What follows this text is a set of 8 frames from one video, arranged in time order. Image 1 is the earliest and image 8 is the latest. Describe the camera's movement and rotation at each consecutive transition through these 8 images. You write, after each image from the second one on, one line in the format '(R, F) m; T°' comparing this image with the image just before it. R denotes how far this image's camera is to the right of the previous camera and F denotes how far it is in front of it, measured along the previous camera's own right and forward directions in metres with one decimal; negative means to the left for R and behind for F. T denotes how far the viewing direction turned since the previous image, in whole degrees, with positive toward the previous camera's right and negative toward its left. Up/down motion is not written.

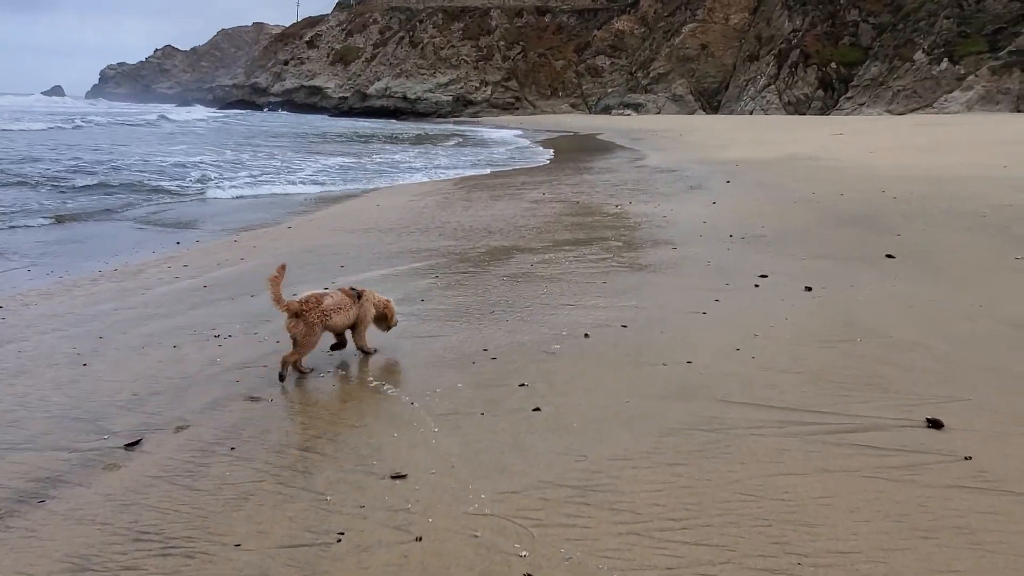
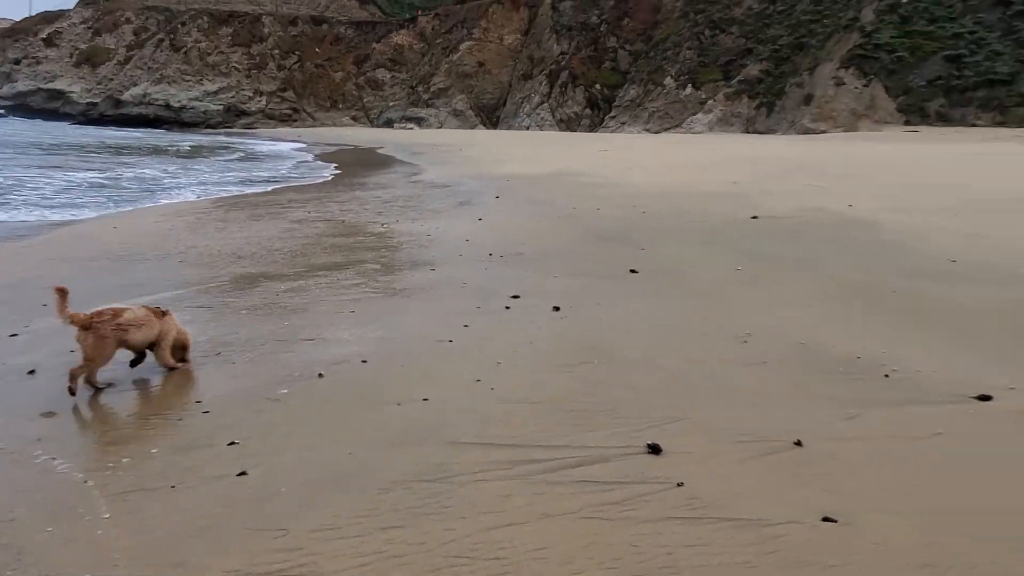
(+0.4, +0.3) m; +16°
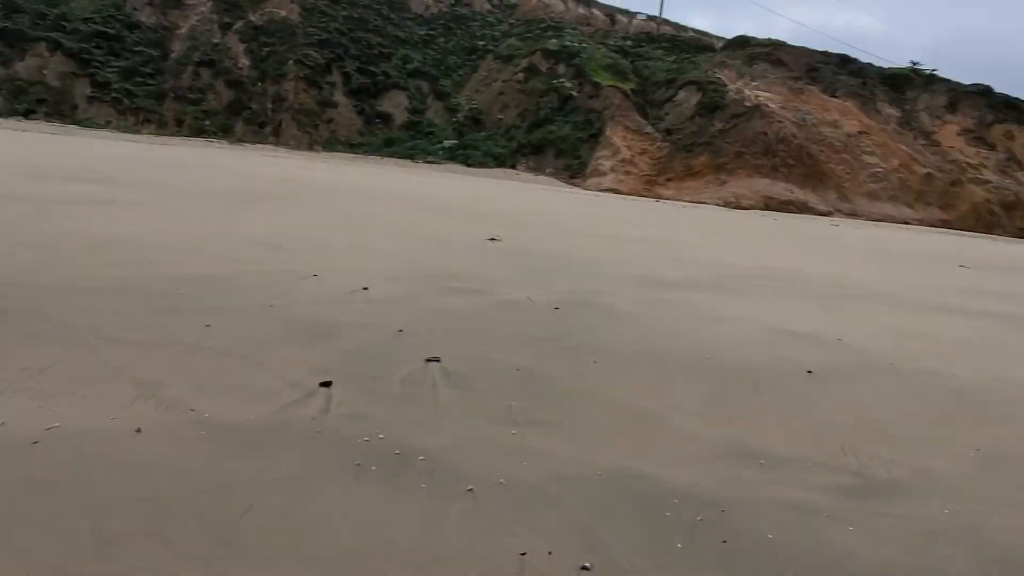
(+0.8, -0.6) m; -15°
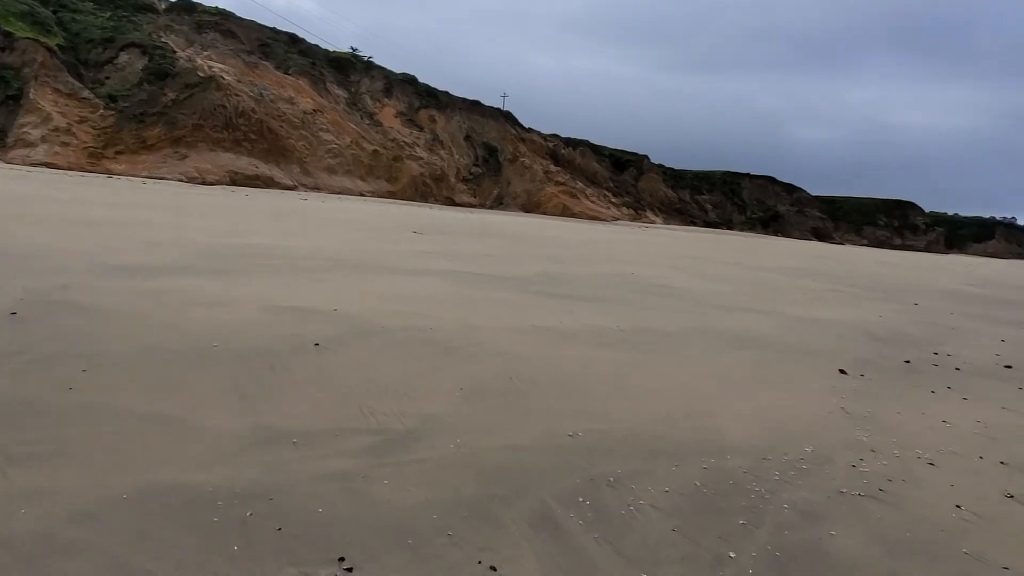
(-0.2, +0.6) m; +18°
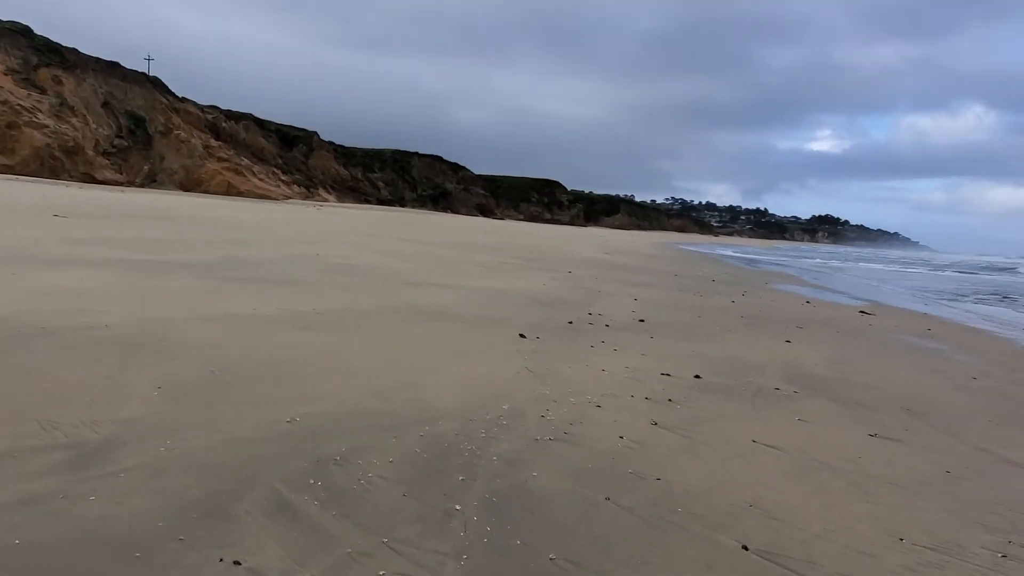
(-0.1, -0.1) m; +25°
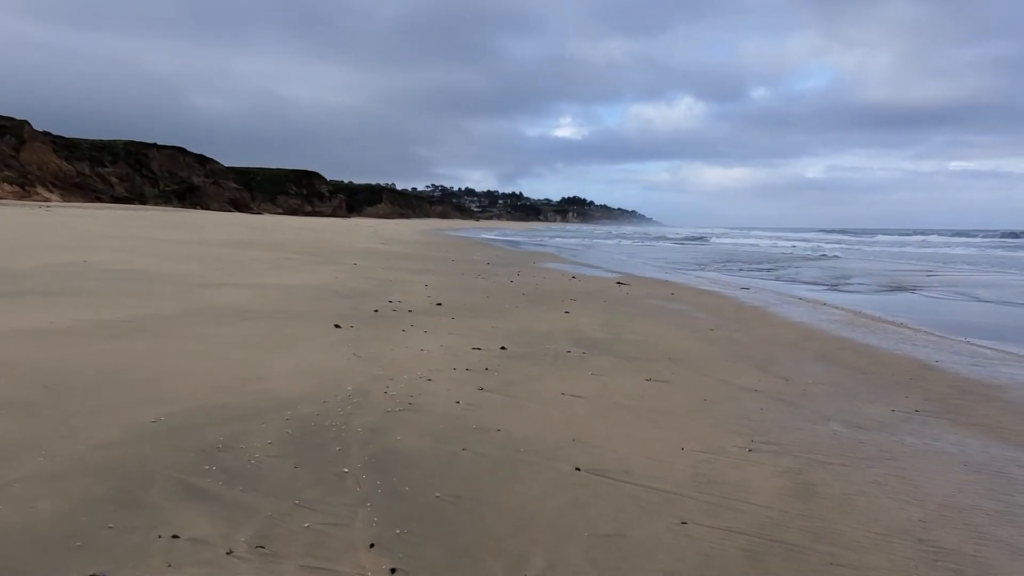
(-0.4, -0.4) m; +18°
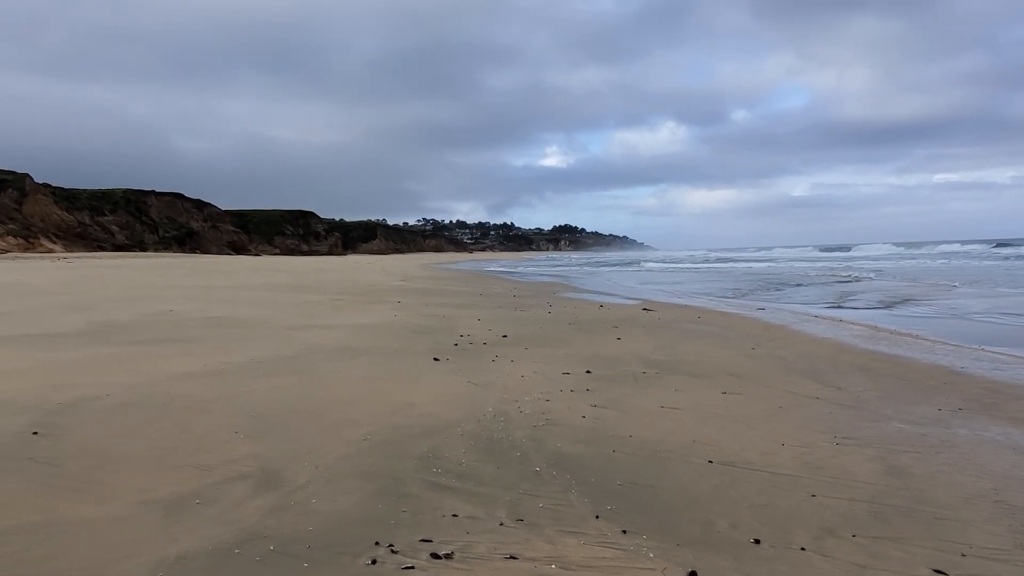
(-0.7, -0.7) m; +1°
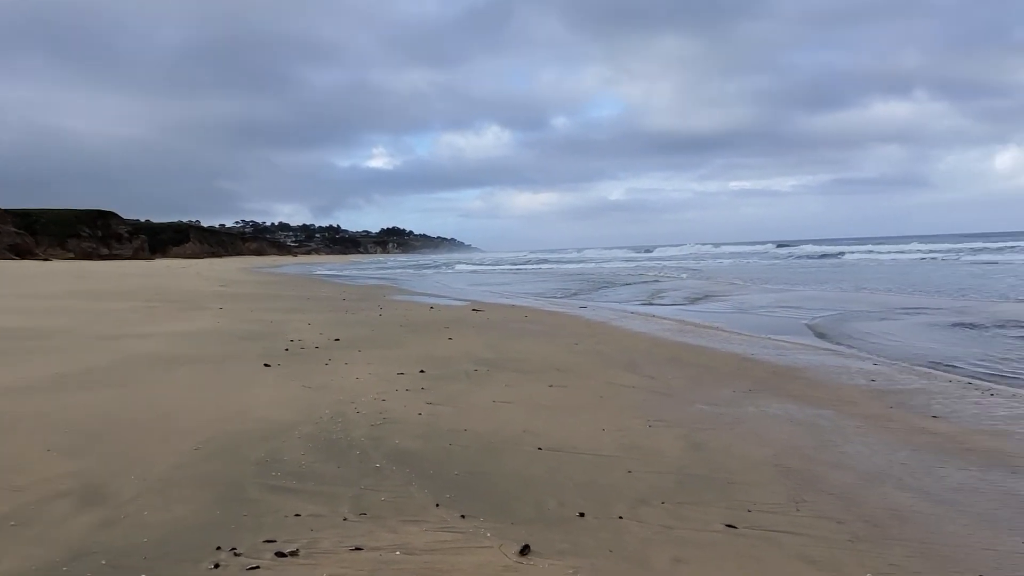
(0.0, -0.1) m; +13°
